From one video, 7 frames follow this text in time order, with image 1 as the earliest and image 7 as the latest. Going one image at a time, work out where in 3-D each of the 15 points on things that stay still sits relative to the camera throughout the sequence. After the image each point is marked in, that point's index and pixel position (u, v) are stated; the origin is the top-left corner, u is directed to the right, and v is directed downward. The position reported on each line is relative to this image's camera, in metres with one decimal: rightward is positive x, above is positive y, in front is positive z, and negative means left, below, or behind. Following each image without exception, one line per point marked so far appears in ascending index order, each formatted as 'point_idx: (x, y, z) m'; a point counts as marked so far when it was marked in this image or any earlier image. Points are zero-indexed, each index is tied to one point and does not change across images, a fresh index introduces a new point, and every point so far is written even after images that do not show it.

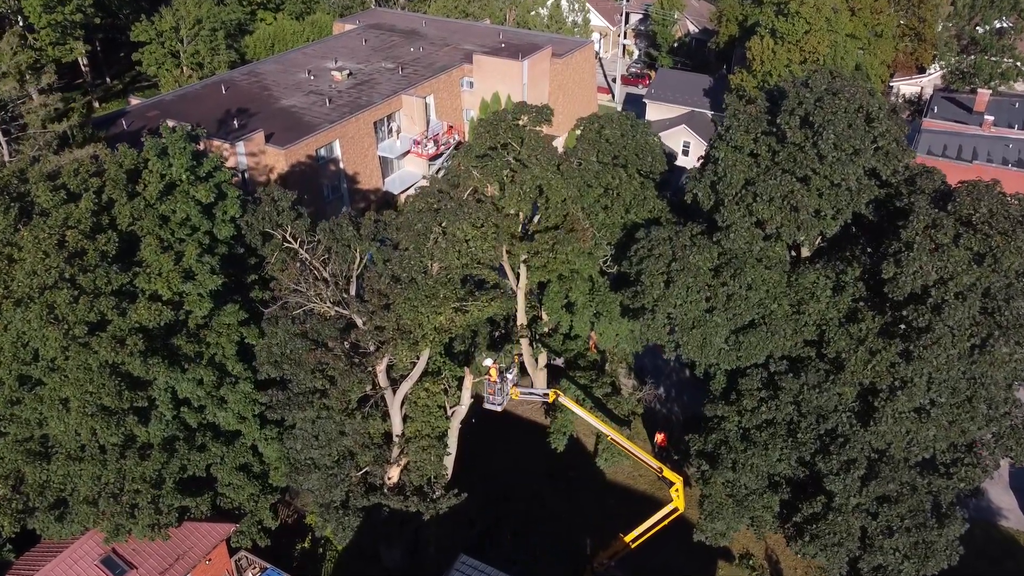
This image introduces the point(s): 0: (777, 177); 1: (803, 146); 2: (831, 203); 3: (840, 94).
0: (+6.4, +2.7, +19.6) m
1: (+7.1, +3.4, +19.7) m
2: (+7.7, +2.1, +19.5) m
3: (+8.1, +4.8, +19.9) m
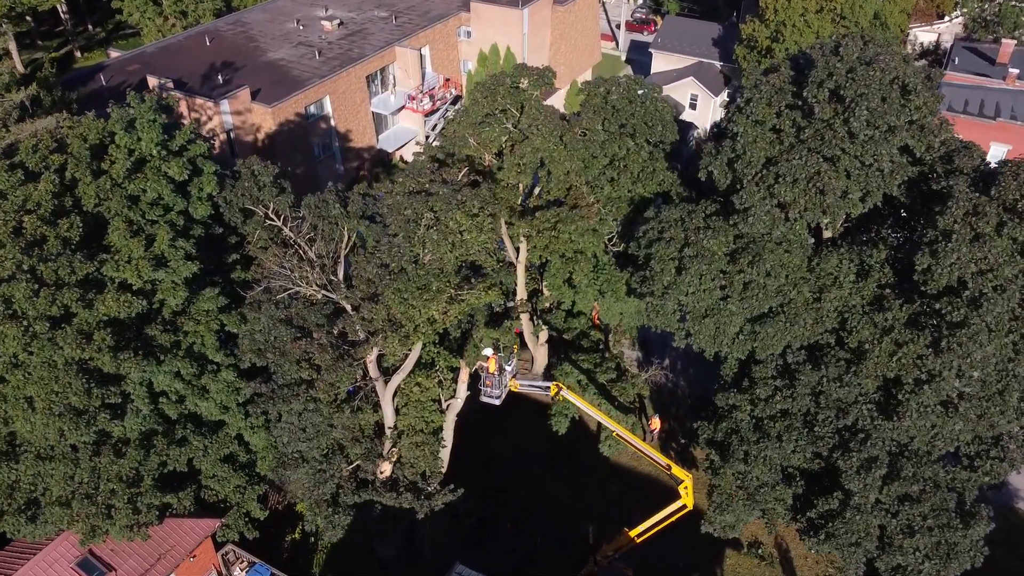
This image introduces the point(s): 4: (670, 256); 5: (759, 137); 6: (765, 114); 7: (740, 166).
0: (+6.4, +2.9, +17.9) m
1: (+7.1, +3.6, +17.8) m
2: (+7.6, +2.3, +17.8) m
3: (+8.1, +5.0, +18.0) m
4: (+3.9, +0.8, +19.8) m
5: (+5.7, +3.5, +18.7) m
6: (+5.9, +4.0, +18.7) m
7: (+5.3, +2.8, +18.9) m
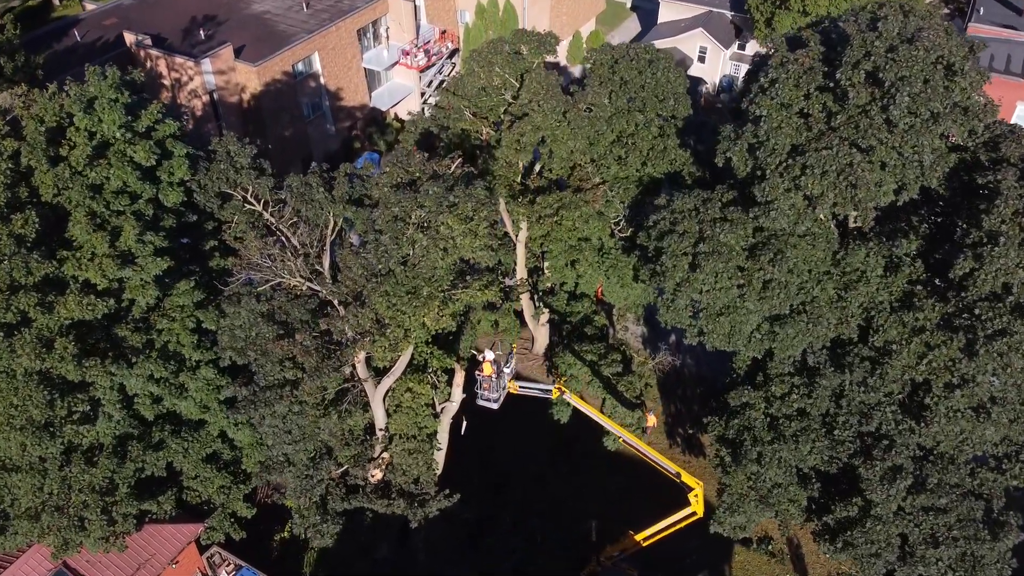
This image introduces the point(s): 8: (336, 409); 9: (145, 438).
0: (+6.3, +2.8, +16.1) m
1: (+7.0, +3.5, +16.0) m
2: (+7.6, +2.2, +16.0) m
3: (+8.0, +4.9, +16.0) m
4: (+3.8, +0.8, +18.2) m
5: (+5.7, +3.5, +16.9) m
6: (+5.8, +4.0, +16.9) m
7: (+5.3, +2.8, +17.1) m
8: (-4.3, -3.0, +19.5) m
9: (-9.0, -3.7, +19.9) m
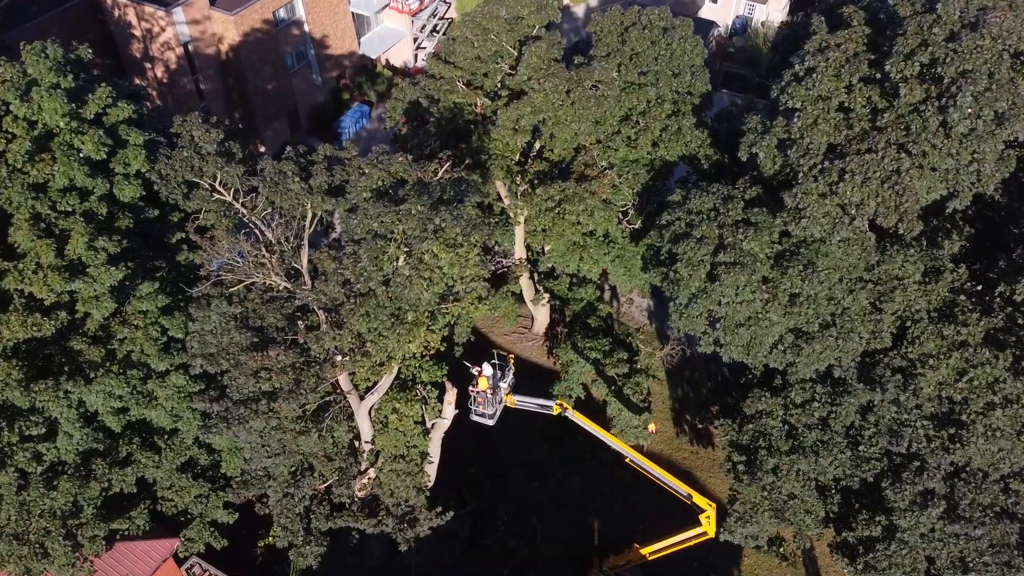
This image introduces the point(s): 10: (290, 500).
0: (+6.3, +2.4, +13.9) m
1: (+7.0, +3.1, +13.8) m
2: (+7.5, +1.8, +14.0) m
3: (+8.0, +4.5, +13.7) m
4: (+3.8, +0.6, +16.2) m
5: (+5.6, +3.1, +14.7) m
6: (+5.8, +3.6, +14.6) m
7: (+5.2, +2.5, +15.0) m
8: (-4.3, -3.1, +17.9) m
9: (-9.1, -3.7, +18.3) m
10: (-5.1, -4.8, +18.5) m
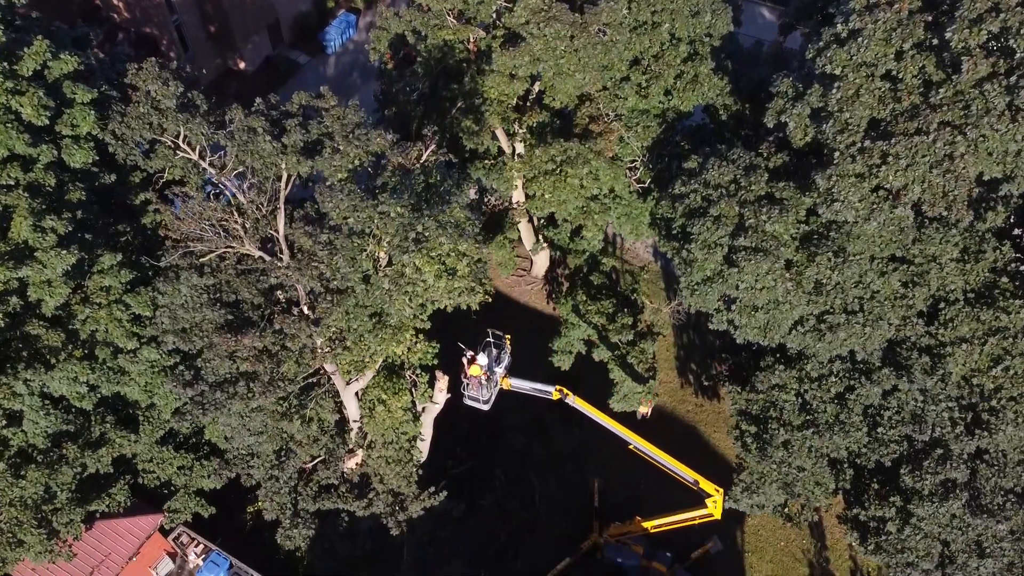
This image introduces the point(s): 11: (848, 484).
0: (+6.2, +2.4, +12.1) m
1: (+6.9, +3.1, +11.9) m
2: (+7.5, +1.8, +12.2) m
3: (+7.9, +4.4, +11.6) m
4: (+3.7, +0.9, +14.6) m
5: (+5.5, +3.2, +12.7) m
6: (+5.7, +3.7, +12.6) m
7: (+5.1, +2.6, +13.1) m
8: (-4.4, -2.5, +16.8) m
9: (-9.2, -3.1, +17.3) m
10: (-5.1, -4.2, +17.6) m
11: (+7.7, -4.5, +18.4) m
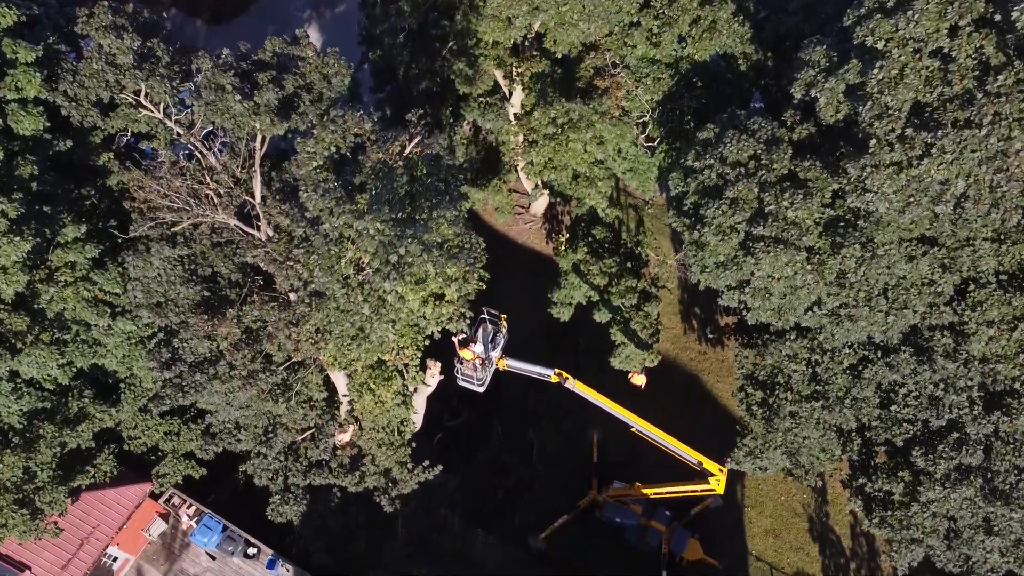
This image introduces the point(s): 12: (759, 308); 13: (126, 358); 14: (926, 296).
0: (+6.1, +2.2, +10.6) m
1: (+6.8, +2.8, +10.3) m
2: (+7.4, +1.6, +10.8) m
3: (+7.8, +4.1, +9.8) m
4: (+3.6, +1.1, +13.3) m
5: (+5.5, +3.1, +11.1) m
6: (+5.6, +3.6, +10.9) m
7: (+5.1, +2.6, +11.6) m
8: (-4.5, -2.0, +15.9) m
9: (-9.2, -2.5, +16.5) m
10: (-5.2, -3.5, +17.0) m
11: (+7.6, -3.7, +17.8) m
12: (+4.5, -0.3, +14.7) m
13: (-8.0, -1.5, +16.7) m
14: (+7.1, -0.1, +13.8) m
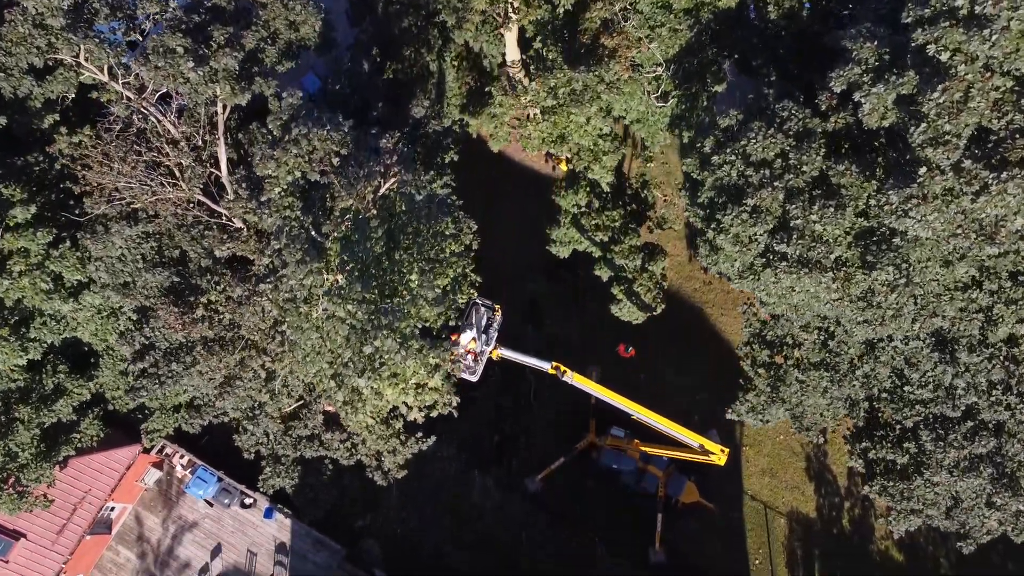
0: (+6.0, +1.4, +9.0) m
1: (+6.7, +2.0, +8.6) m
2: (+7.3, +0.9, +9.3) m
3: (+7.7, +3.1, +7.9) m
4: (+3.5, +0.9, +11.9) m
5: (+5.4, +2.4, +9.3) m
6: (+5.5, +2.8, +9.1) m
7: (+5.0, +2.0, +9.9) m
8: (-4.6, -1.6, +15.1) m
9: (-9.3, -2.0, +15.8) m
10: (-5.3, -2.9, +16.4) m
11: (+7.5, -2.9, +17.3) m
12: (+4.4, -0.2, +13.6) m
13: (-8.1, -1.0, +15.7) m
14: (+7.0, -0.2, +12.6) m
